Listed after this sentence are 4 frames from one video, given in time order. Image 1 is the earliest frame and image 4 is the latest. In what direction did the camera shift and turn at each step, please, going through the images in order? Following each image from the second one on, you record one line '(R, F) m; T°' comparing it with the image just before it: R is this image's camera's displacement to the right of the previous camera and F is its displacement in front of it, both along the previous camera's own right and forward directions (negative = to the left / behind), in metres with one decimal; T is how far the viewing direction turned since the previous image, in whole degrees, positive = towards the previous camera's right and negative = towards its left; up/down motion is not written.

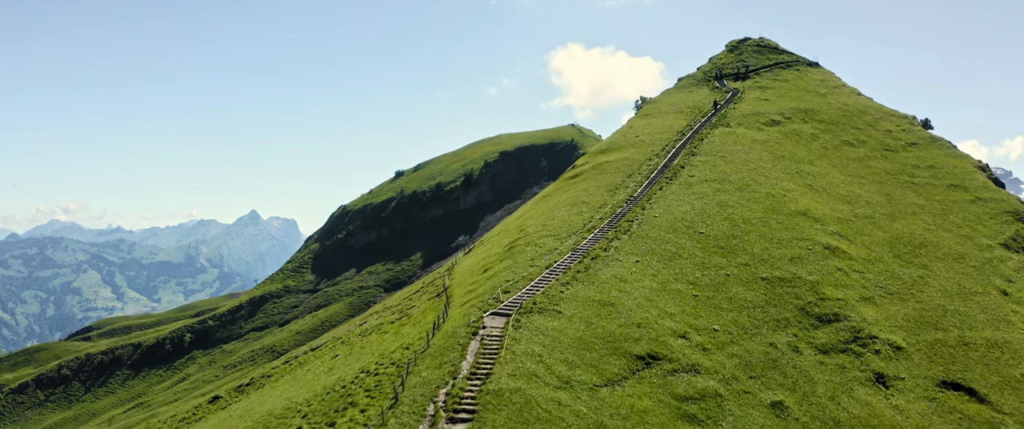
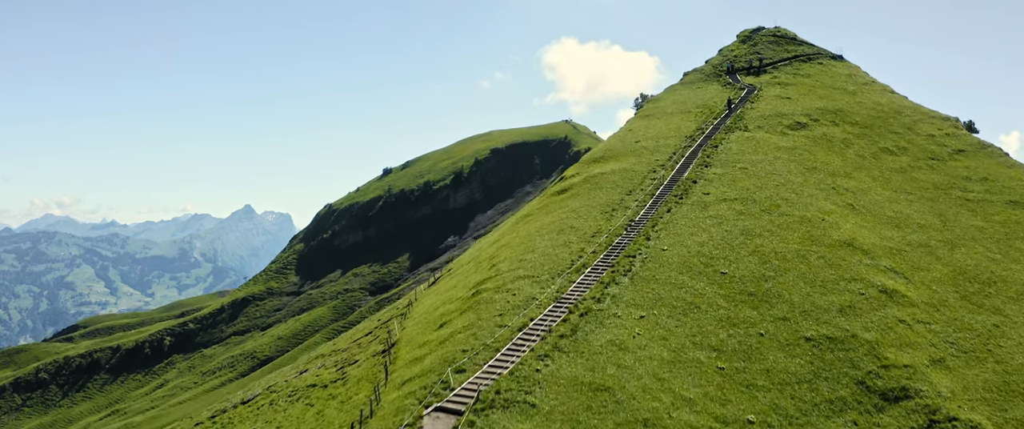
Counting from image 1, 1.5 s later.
(+3.3, +17.3) m; 0°
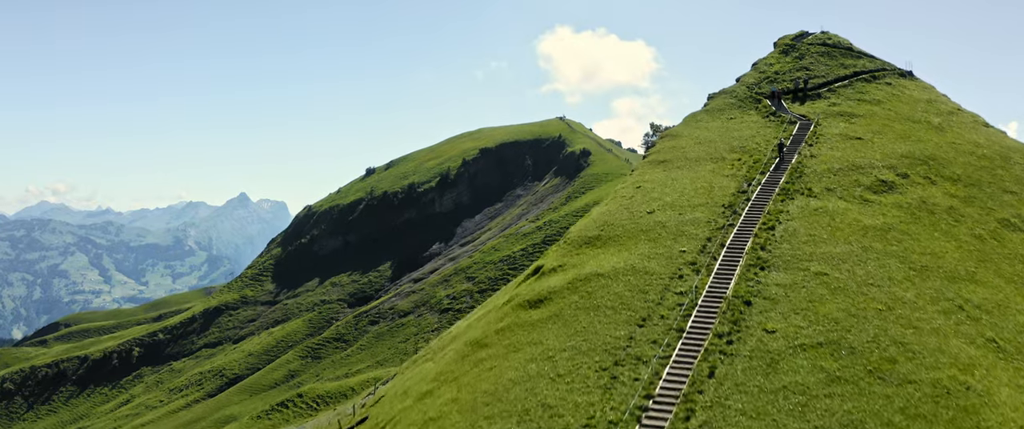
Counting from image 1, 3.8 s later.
(+5.0, +28.8) m; 0°
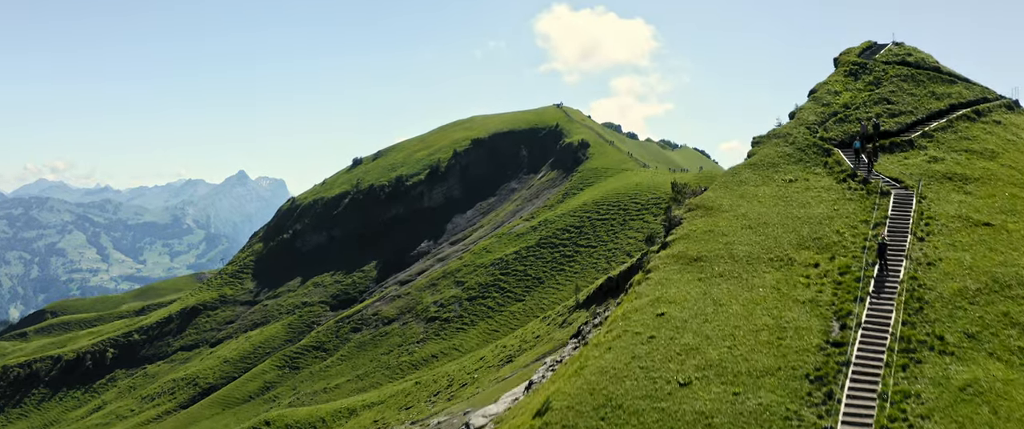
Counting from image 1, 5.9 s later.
(+3.9, +24.3) m; 0°
